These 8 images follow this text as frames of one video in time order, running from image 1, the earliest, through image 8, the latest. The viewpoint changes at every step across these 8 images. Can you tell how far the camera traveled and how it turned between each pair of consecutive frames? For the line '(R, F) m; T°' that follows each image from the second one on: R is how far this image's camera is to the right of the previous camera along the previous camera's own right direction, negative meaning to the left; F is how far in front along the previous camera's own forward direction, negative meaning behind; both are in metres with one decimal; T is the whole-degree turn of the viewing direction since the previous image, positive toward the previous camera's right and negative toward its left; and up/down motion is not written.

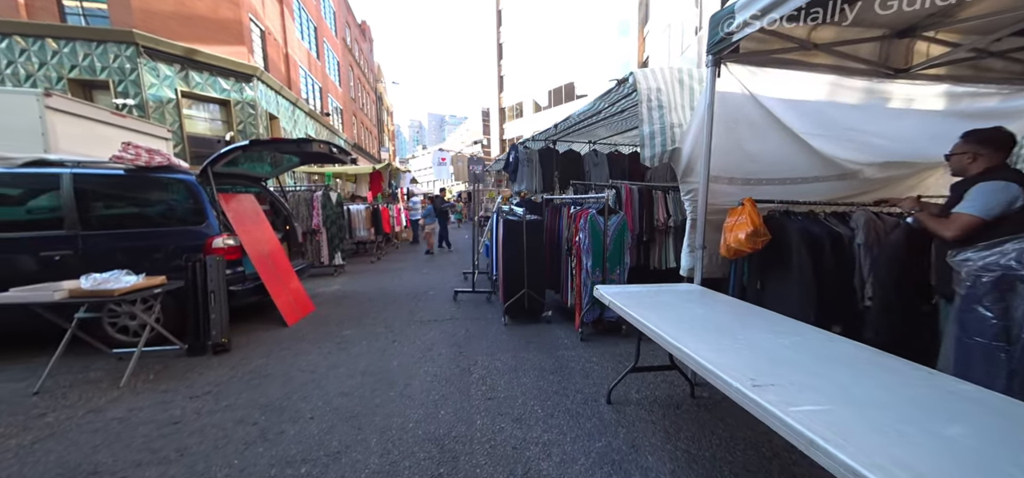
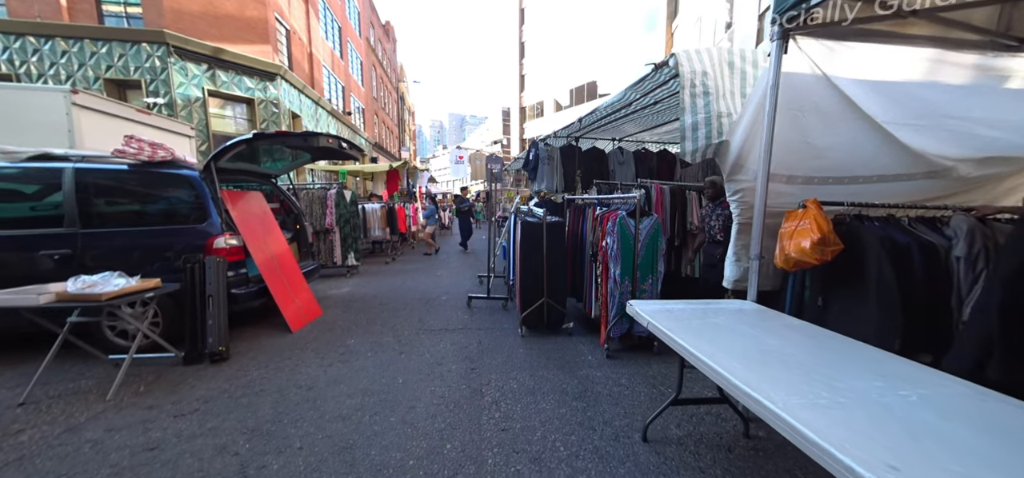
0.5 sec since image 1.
(0.0, +0.3) m; -3°
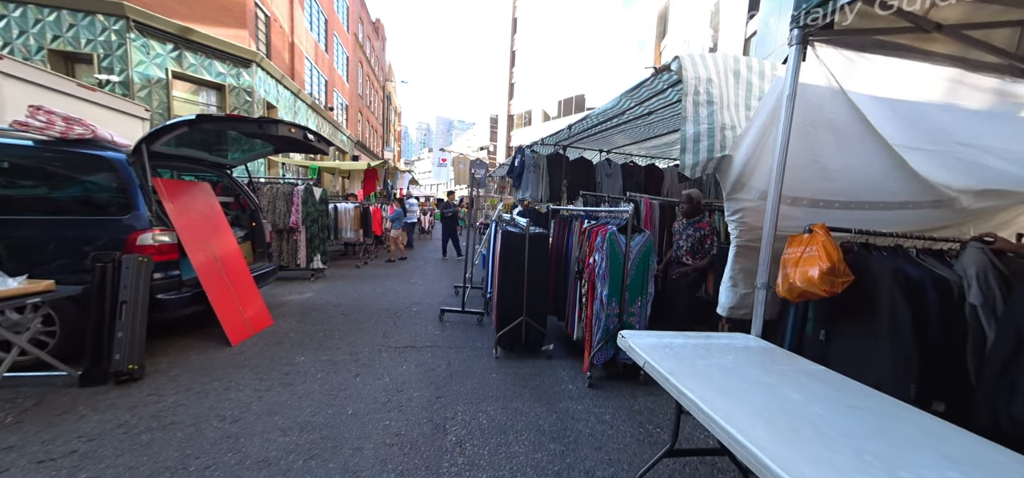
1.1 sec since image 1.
(0.0, +0.3) m; +3°
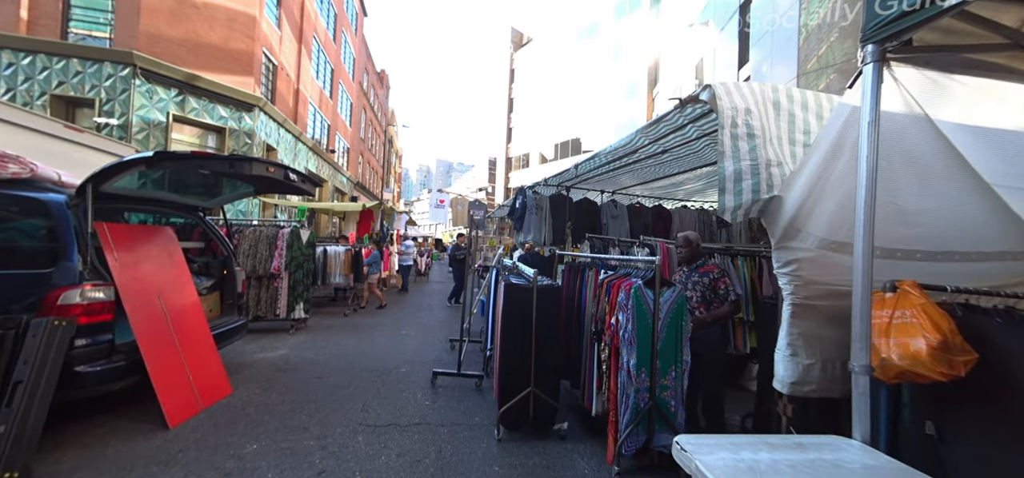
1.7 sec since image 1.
(0.0, +0.4) m; 0°
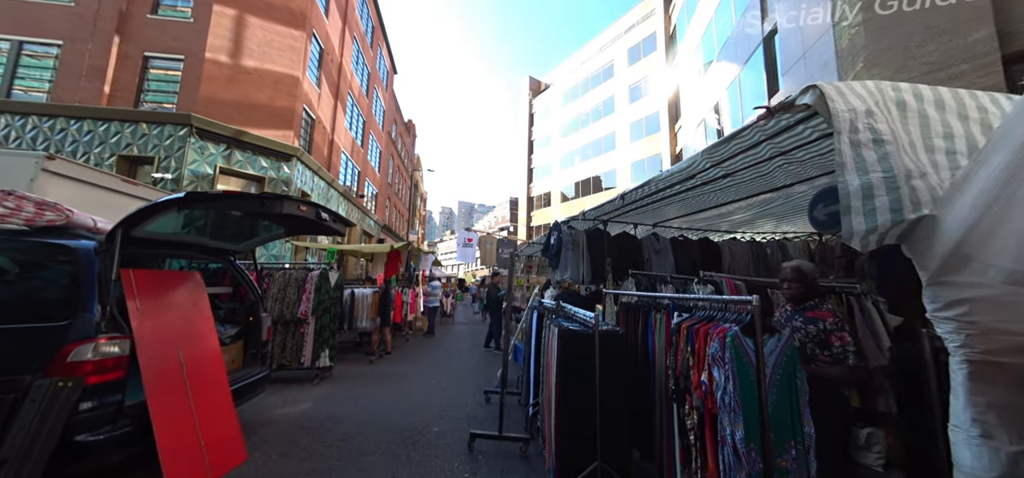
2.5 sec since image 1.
(-0.2, +0.3) m; -4°
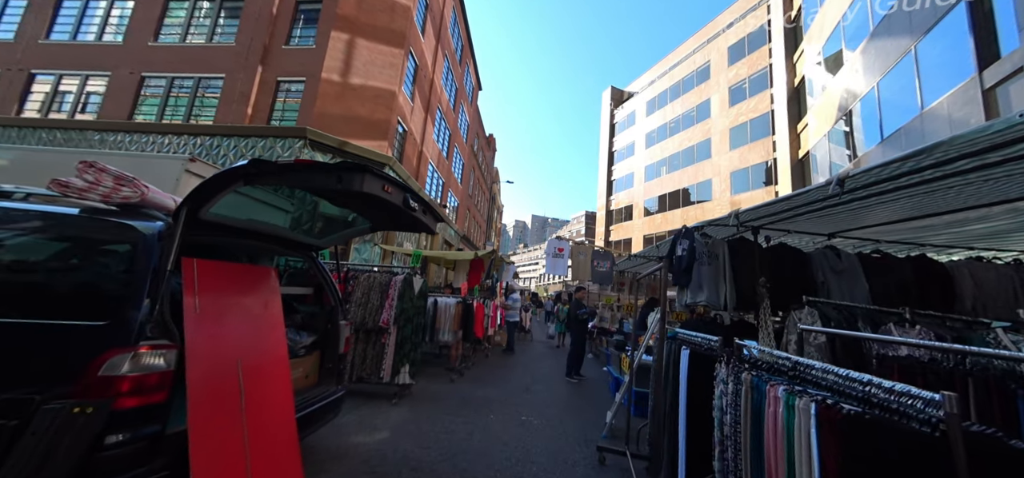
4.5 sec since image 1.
(-0.5, +1.0) m; -12°
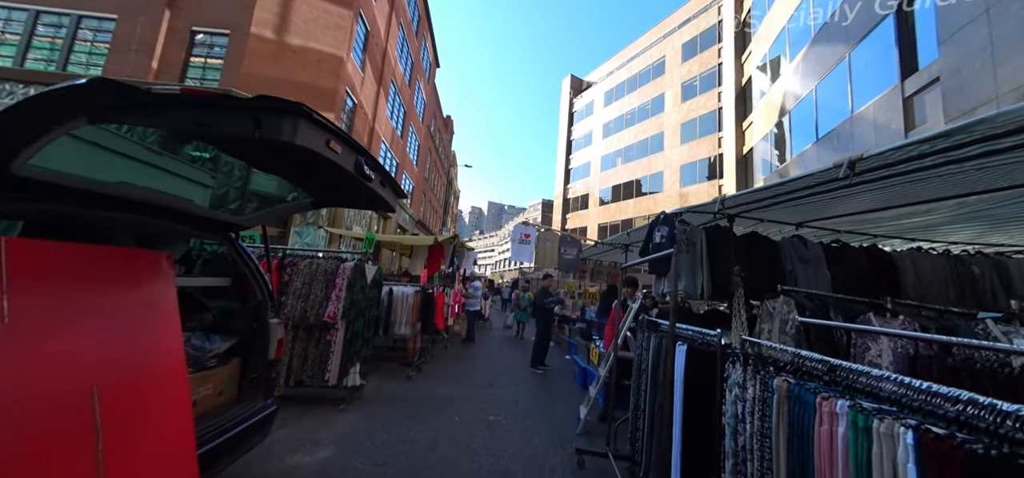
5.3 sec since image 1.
(-0.2, +0.5) m; +7°
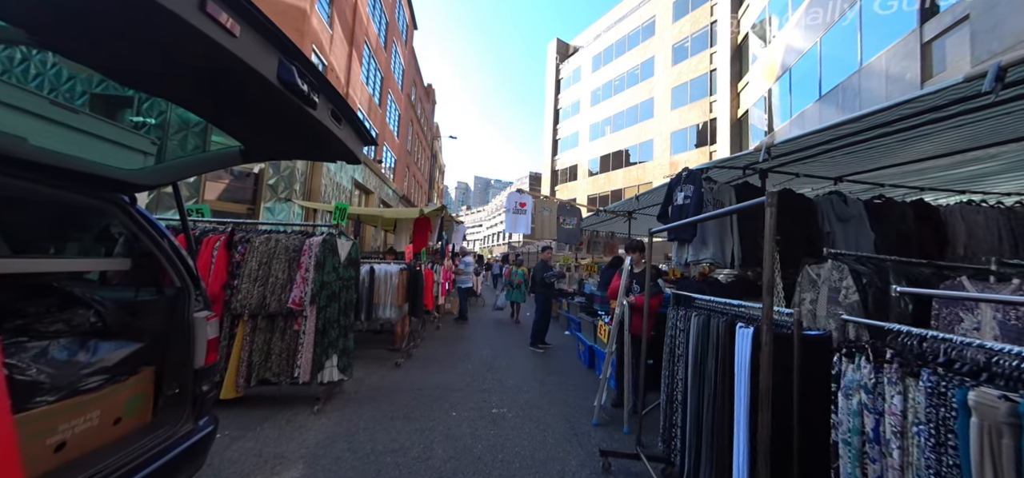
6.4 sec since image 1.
(-0.1, +0.7) m; +2°
